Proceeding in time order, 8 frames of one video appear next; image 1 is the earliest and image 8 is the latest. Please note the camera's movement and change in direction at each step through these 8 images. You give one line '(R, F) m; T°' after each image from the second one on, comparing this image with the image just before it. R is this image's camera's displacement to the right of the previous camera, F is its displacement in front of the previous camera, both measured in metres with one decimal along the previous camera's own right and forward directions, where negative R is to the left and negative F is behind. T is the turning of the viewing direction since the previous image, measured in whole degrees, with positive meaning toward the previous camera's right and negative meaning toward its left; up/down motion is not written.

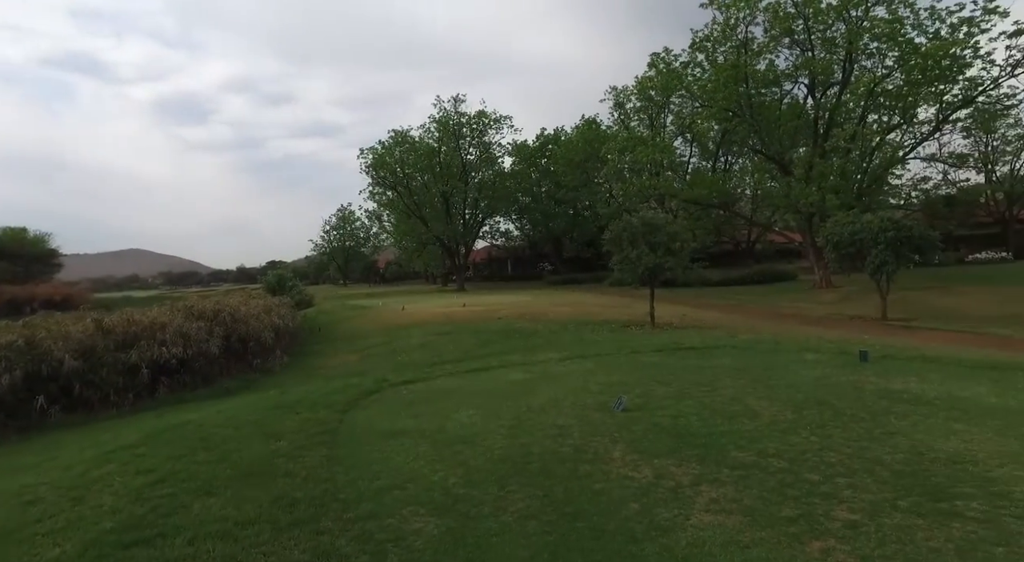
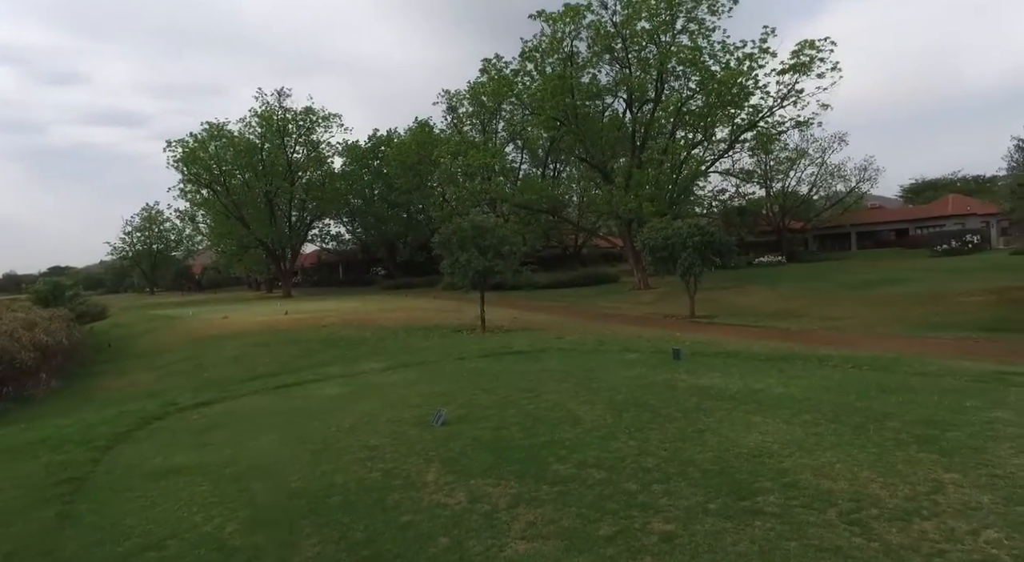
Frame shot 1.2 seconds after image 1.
(+0.4, +0.6) m; +15°
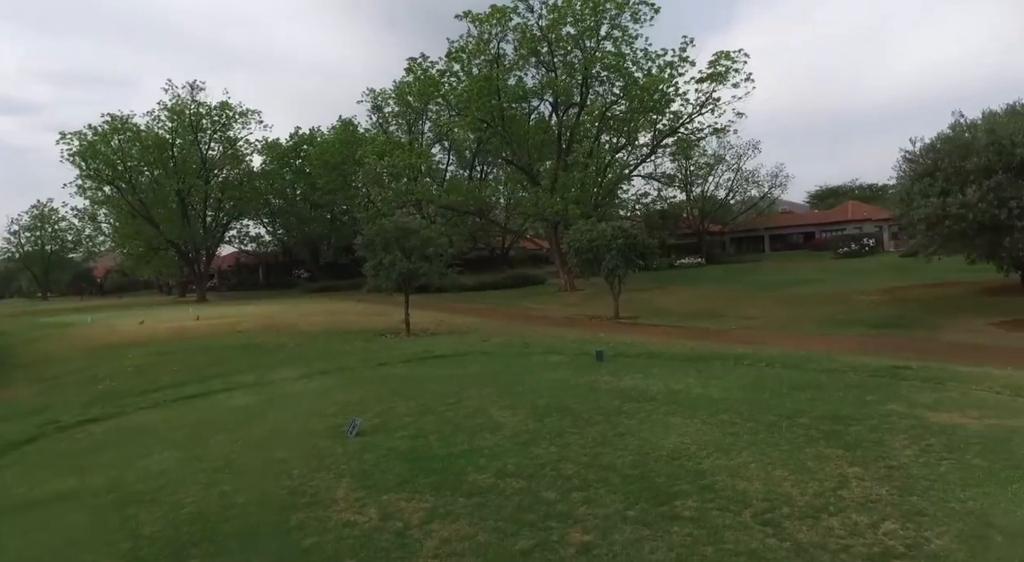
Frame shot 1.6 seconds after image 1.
(+0.1, +0.2) m; +7°
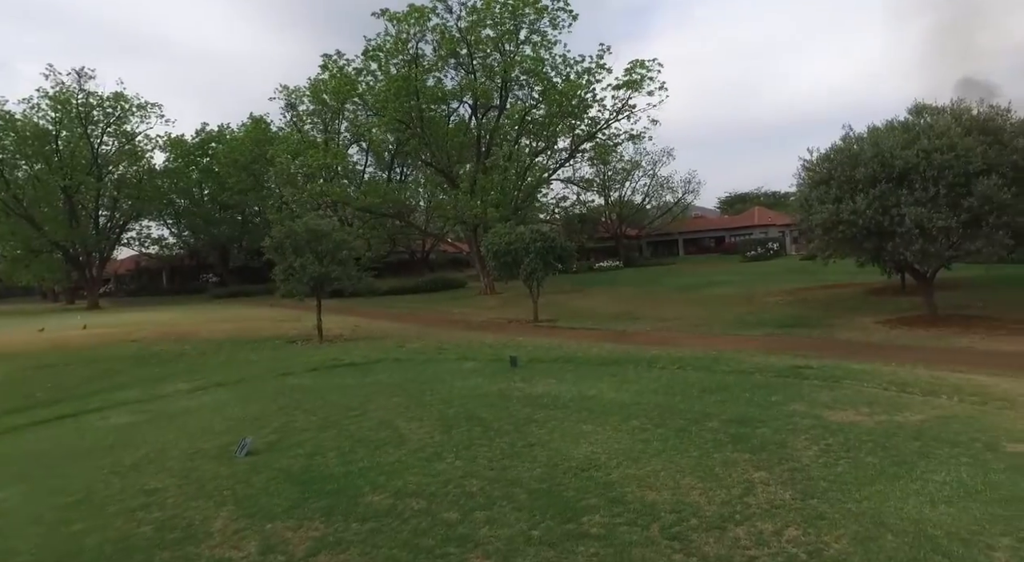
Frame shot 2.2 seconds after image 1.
(+0.2, +0.3) m; +7°
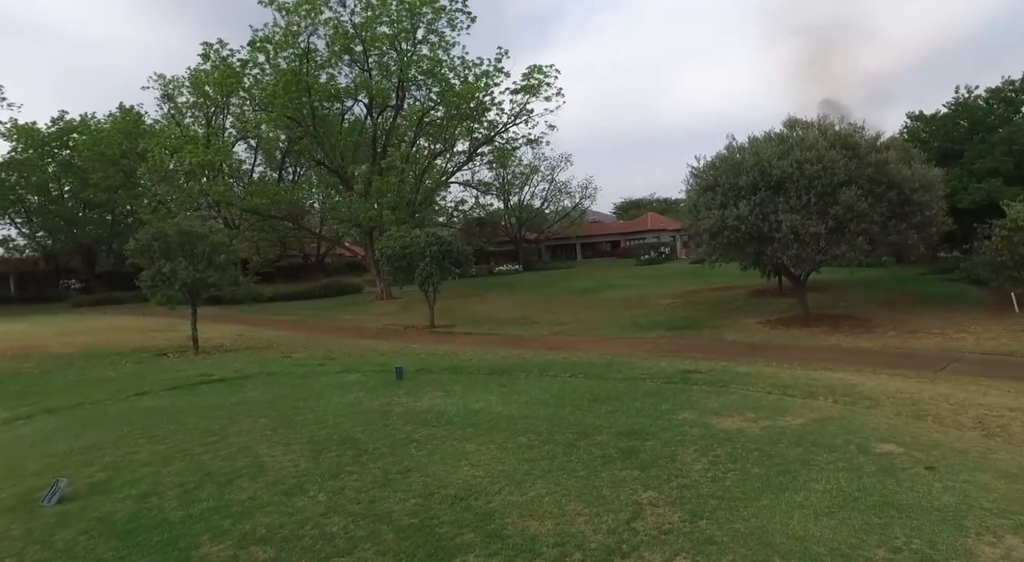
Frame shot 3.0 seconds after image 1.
(+0.3, +0.5) m; +9°
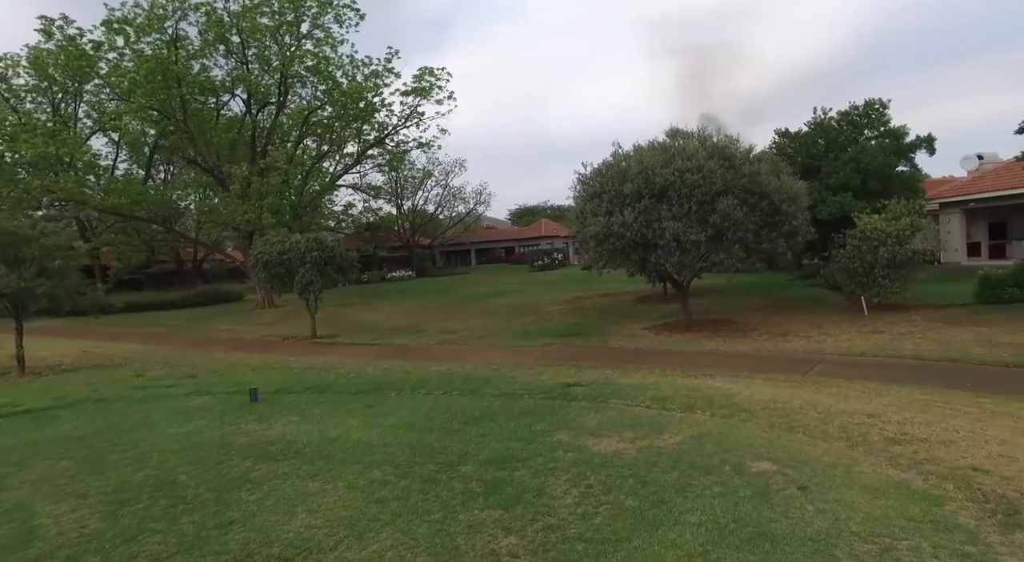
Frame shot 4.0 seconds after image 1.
(+0.4, +0.6) m; +10°
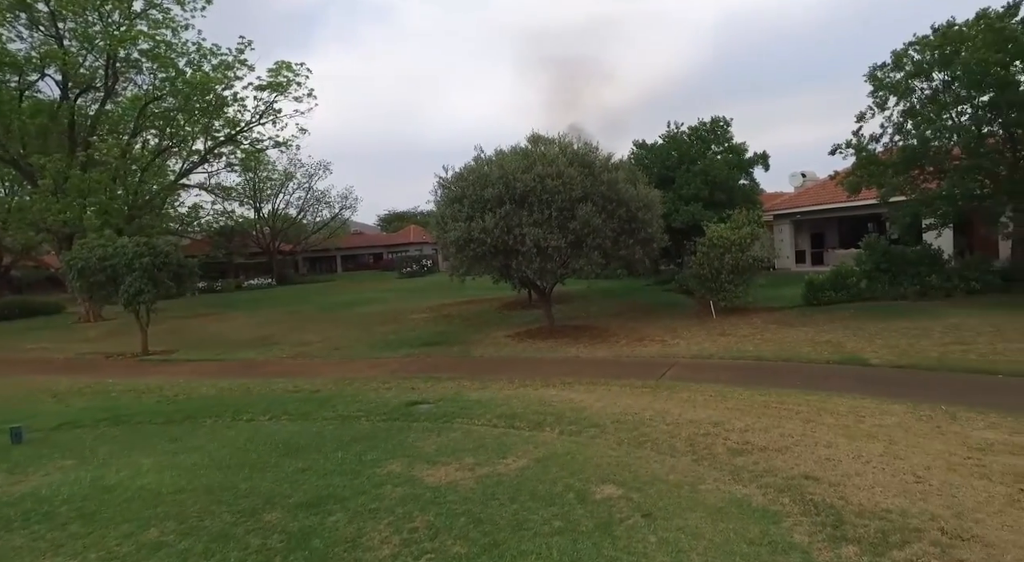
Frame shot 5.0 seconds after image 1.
(+0.4, +0.6) m; +12°
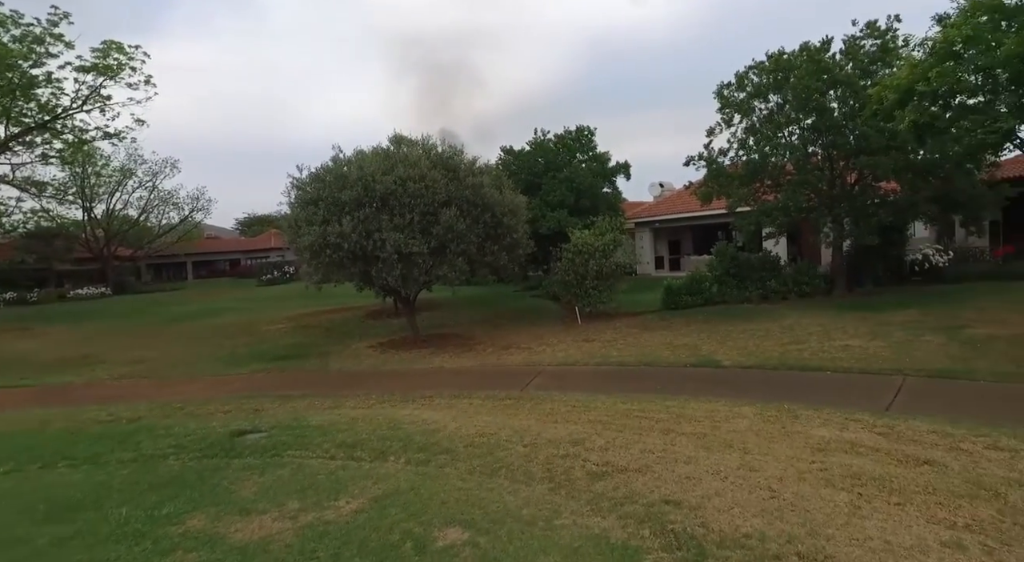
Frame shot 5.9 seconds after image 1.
(+0.3, +0.6) m; +12°
